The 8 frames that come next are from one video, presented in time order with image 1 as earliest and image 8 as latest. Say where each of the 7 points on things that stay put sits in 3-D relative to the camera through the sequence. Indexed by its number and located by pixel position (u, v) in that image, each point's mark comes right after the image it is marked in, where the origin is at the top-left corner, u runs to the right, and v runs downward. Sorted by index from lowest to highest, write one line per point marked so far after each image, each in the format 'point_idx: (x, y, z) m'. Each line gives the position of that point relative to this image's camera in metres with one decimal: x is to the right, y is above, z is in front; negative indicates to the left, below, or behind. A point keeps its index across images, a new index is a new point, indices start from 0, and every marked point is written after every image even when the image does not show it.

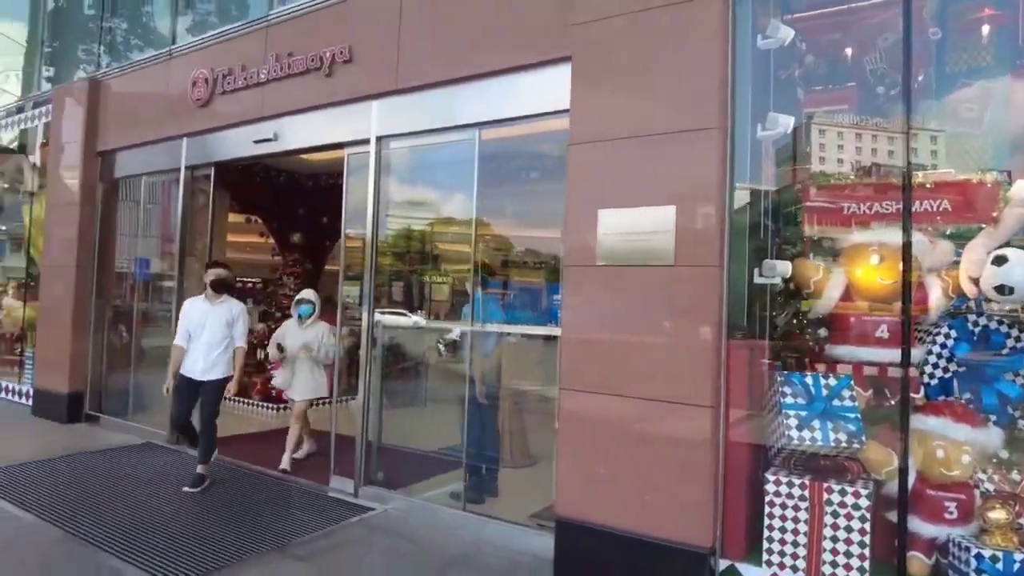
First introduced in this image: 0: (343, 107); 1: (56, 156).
0: (-1.6, +1.7, +6.1) m
1: (-6.3, +1.8, +8.9) m
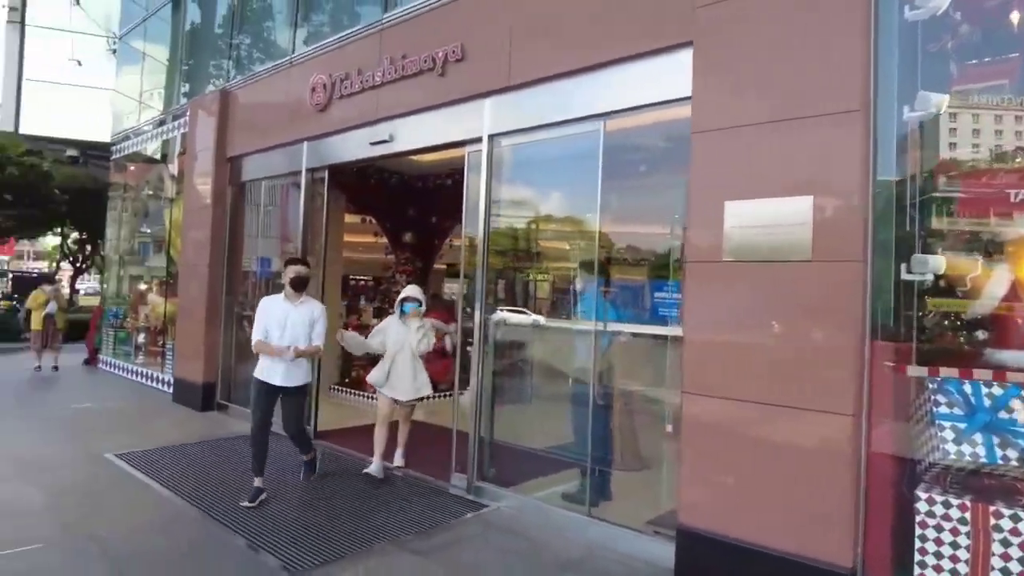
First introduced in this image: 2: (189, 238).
0: (-0.5, +1.7, +6.1) m
1: (-4.7, +1.8, +9.6) m
2: (-4.7, +0.7, +9.4) m
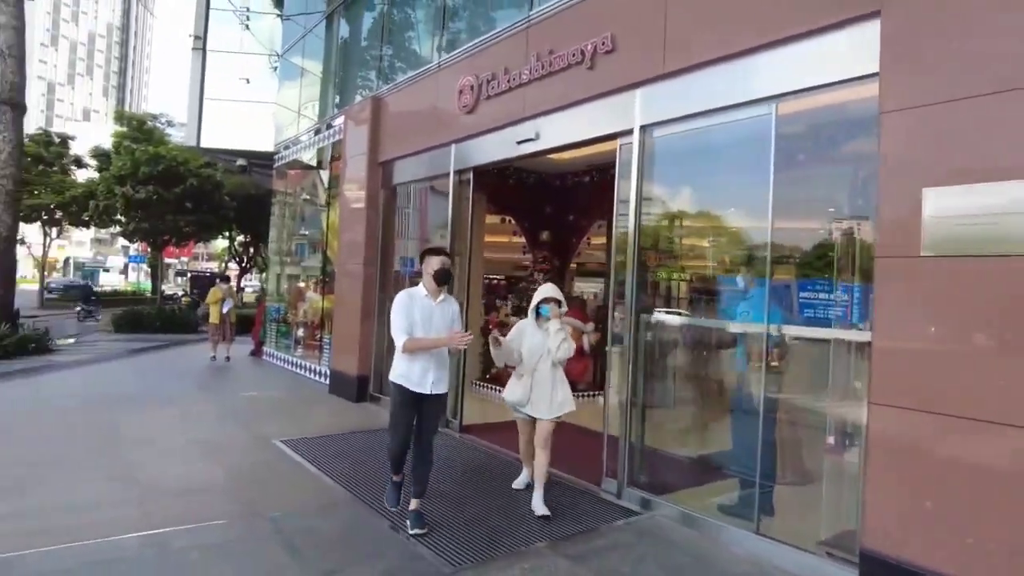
0: (+0.9, +1.7, +6.0) m
1: (-2.6, +1.9, +10.2) m
2: (-2.6, +0.8, +10.0) m
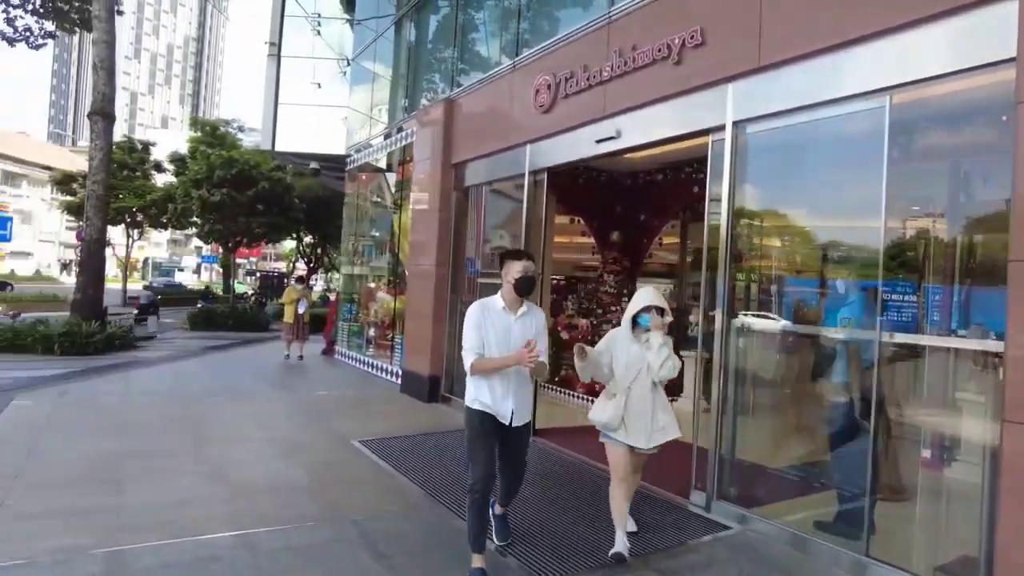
0: (+1.6, +1.7, +5.7) m
1: (-1.5, +1.9, +10.2) m
2: (-1.5, +0.8, +10.0) m
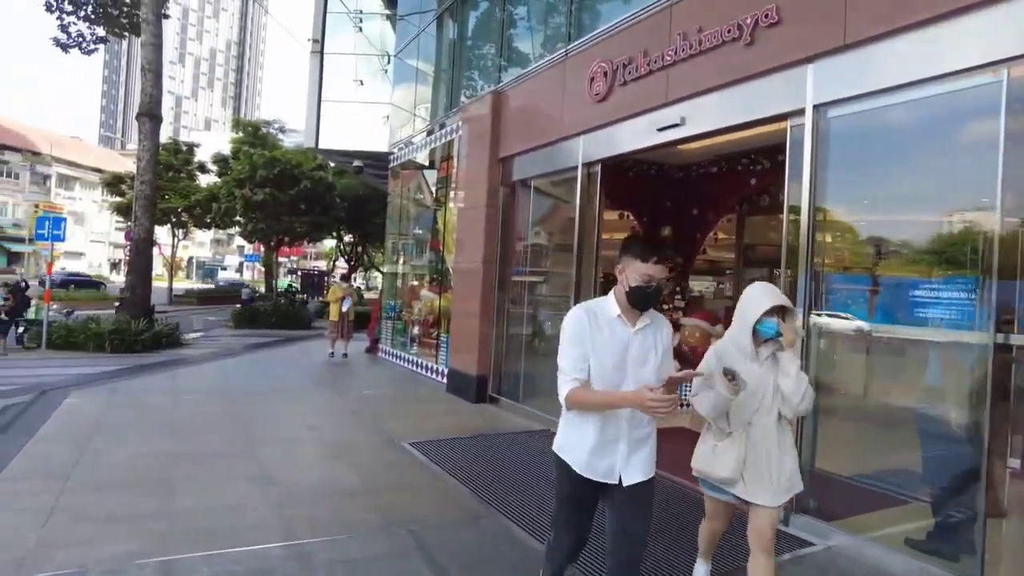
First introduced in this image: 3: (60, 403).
0: (+2.1, +1.7, +5.4) m
1: (-0.7, +1.9, +10.0) m
2: (-0.8, +0.8, +9.8) m
3: (-5.5, -1.4, +7.9) m
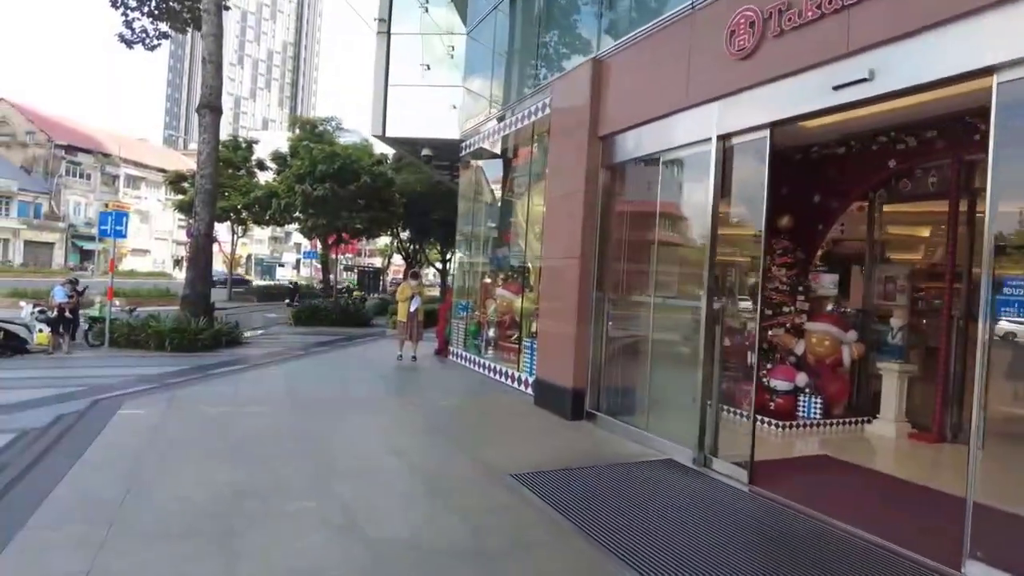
0: (+3.0, +1.7, +4.0) m
1: (+0.6, +1.9, +8.8) m
2: (+0.5, +0.8, +8.6) m
3: (-4.4, -1.4, +7.1) m
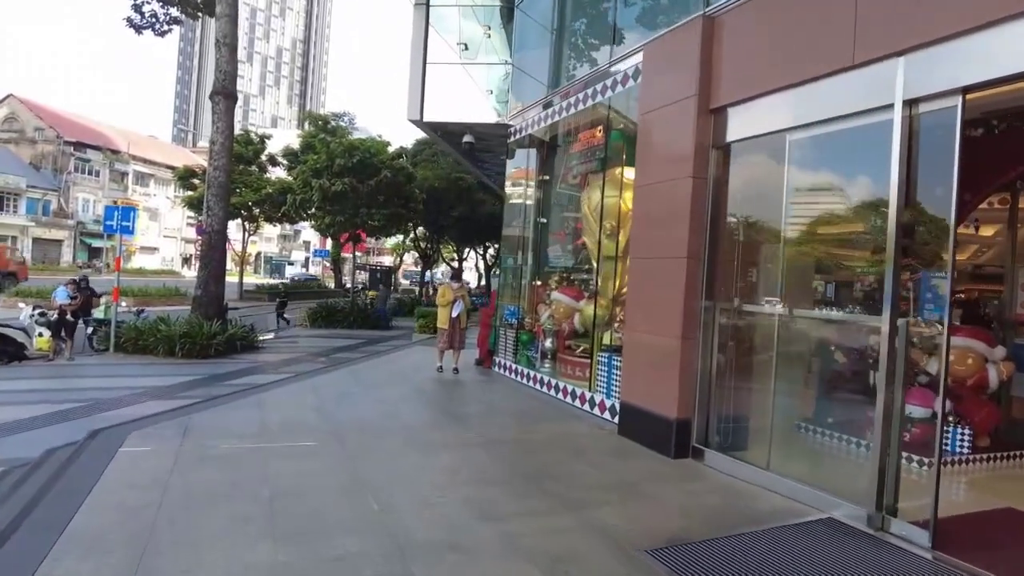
0: (+3.9, +1.6, +2.5) m
1: (+1.5, +1.8, +7.4) m
2: (+1.4, +0.7, +7.2) m
3: (-3.5, -1.4, +5.8) m
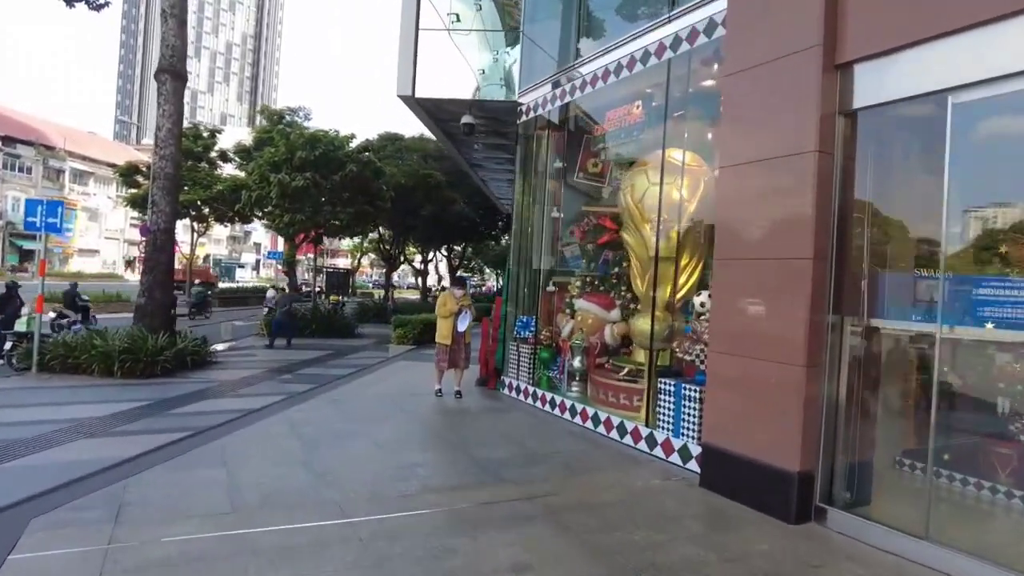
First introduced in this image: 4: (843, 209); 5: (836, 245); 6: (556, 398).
0: (+4.6, +1.6, +1.1) m
1: (+1.9, +1.8, +5.8) m
2: (+1.9, +0.6, +5.6) m
3: (-3.0, -1.5, +3.9) m
4: (+2.5, +0.6, +5.0) m
5: (+2.4, +0.4, +5.0) m
6: (+0.5, -1.4, +8.5) m
